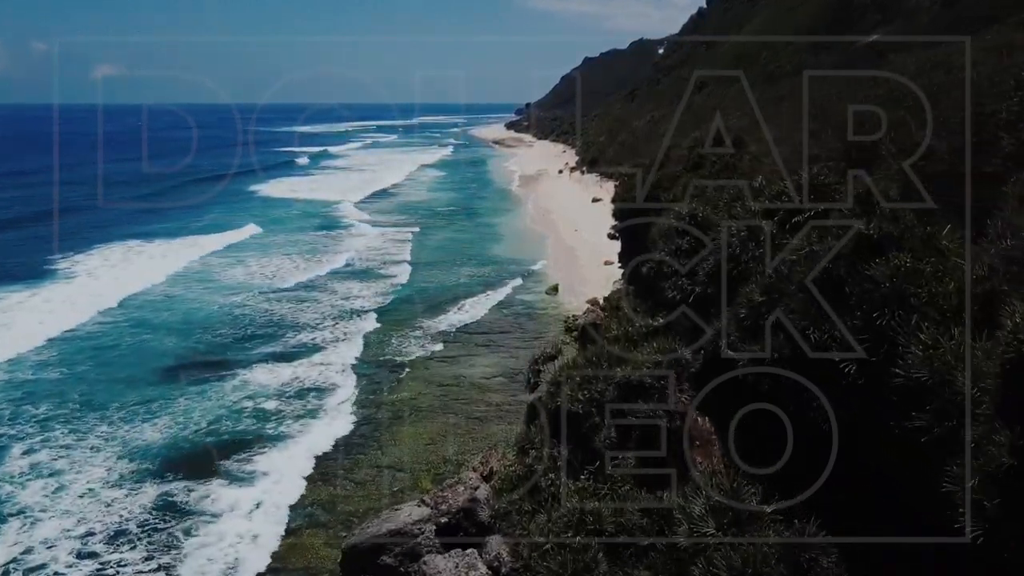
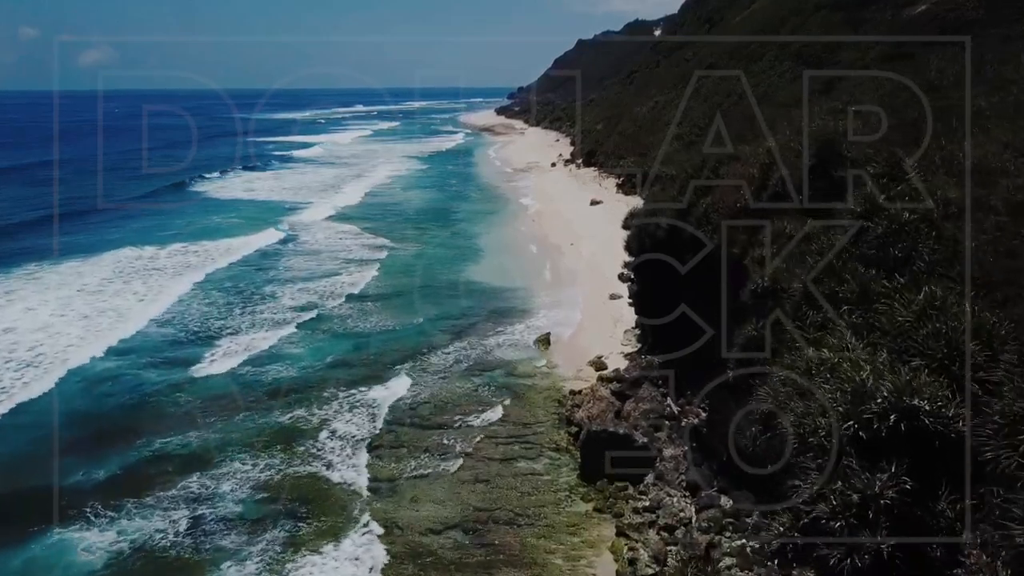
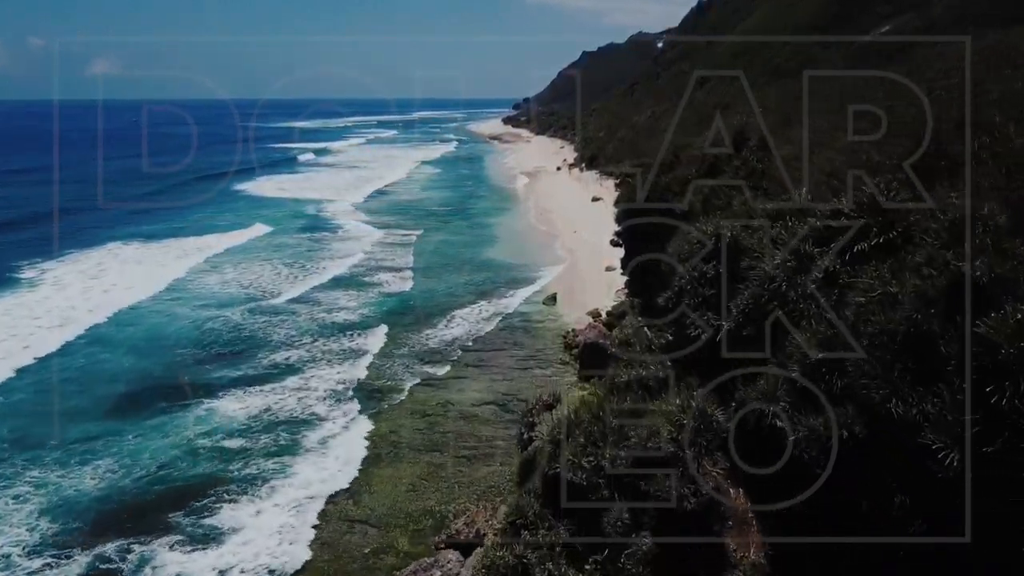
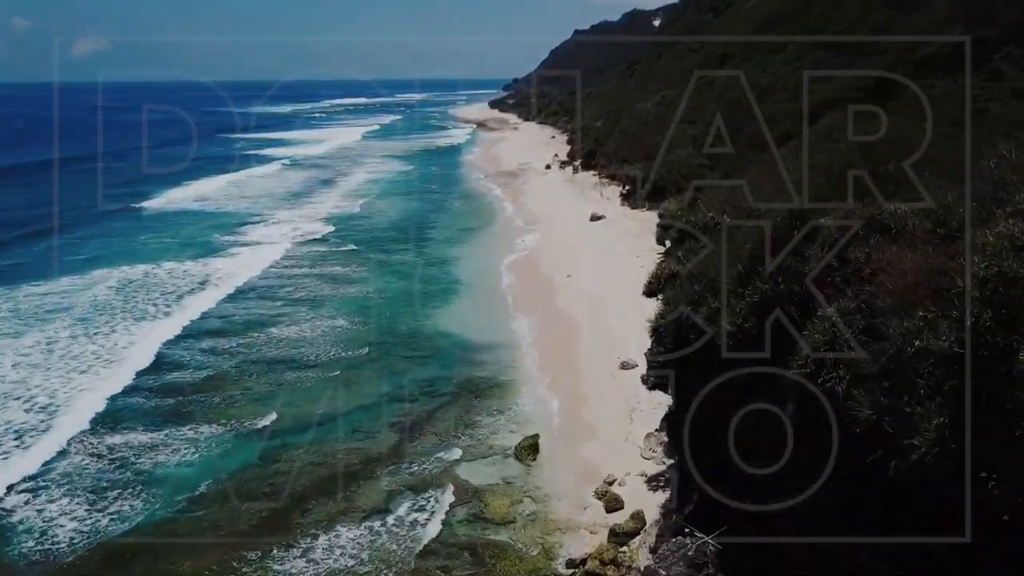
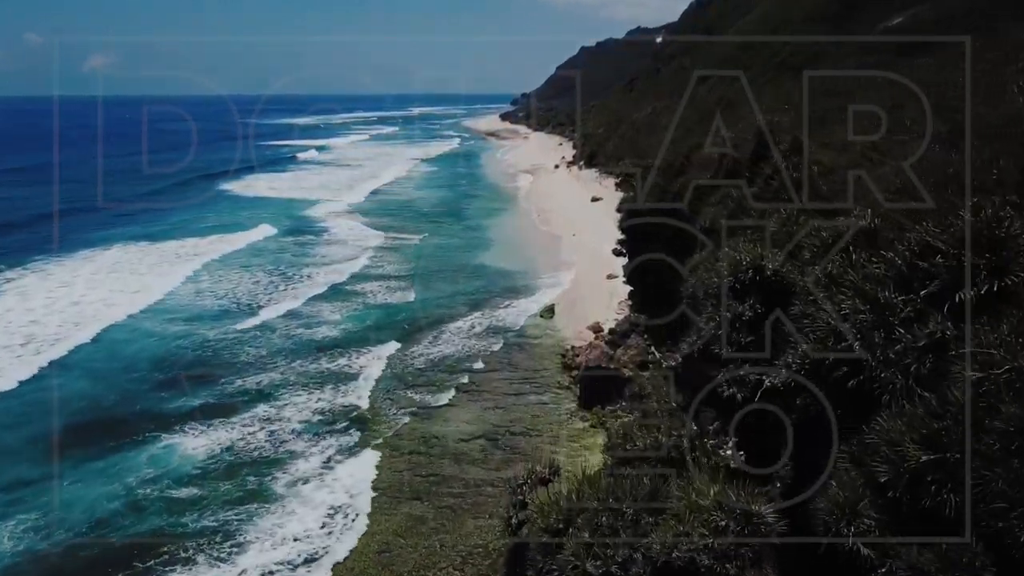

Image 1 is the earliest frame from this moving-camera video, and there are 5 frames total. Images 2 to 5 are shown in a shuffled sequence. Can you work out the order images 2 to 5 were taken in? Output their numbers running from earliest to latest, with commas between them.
3, 5, 2, 4
